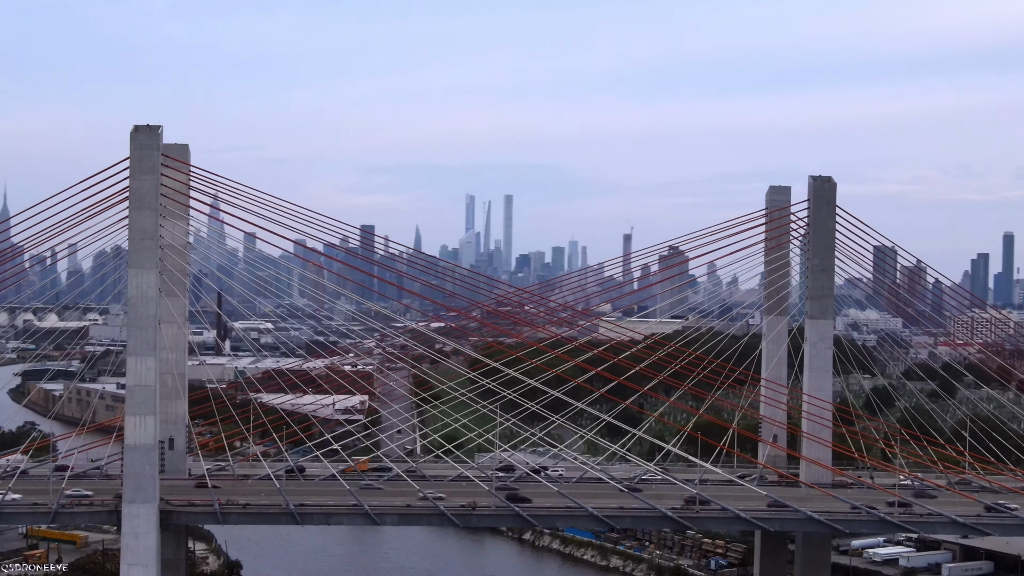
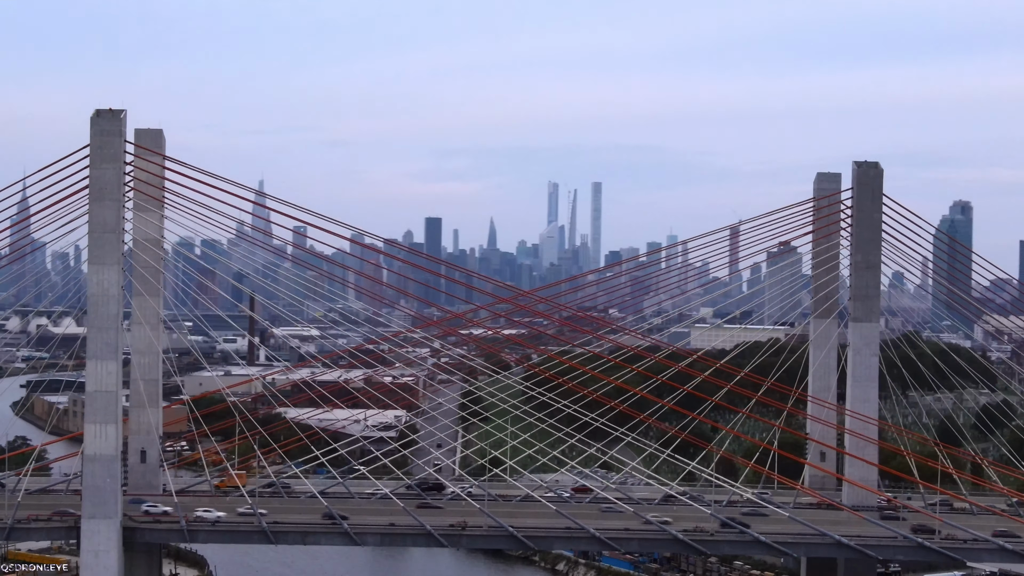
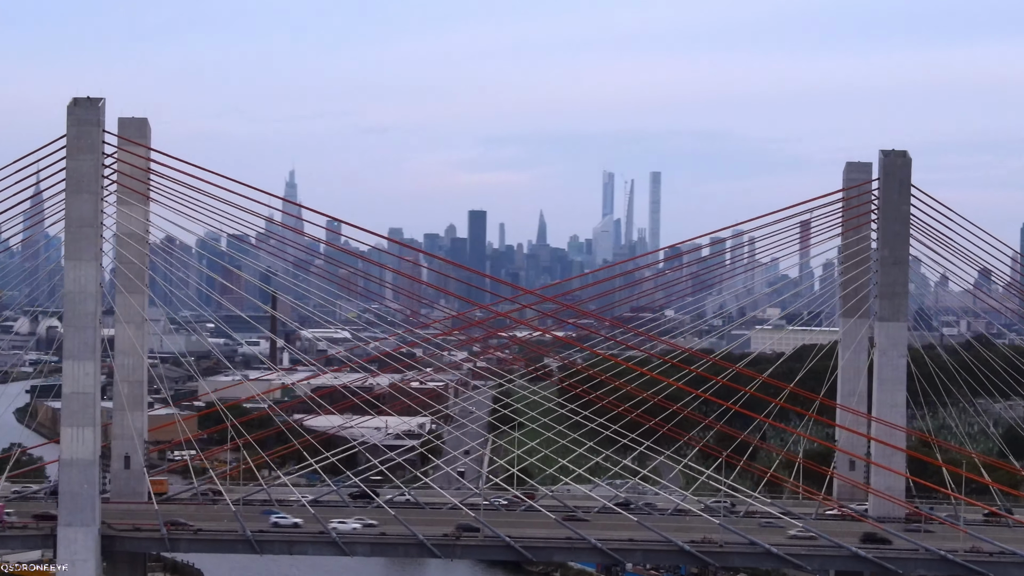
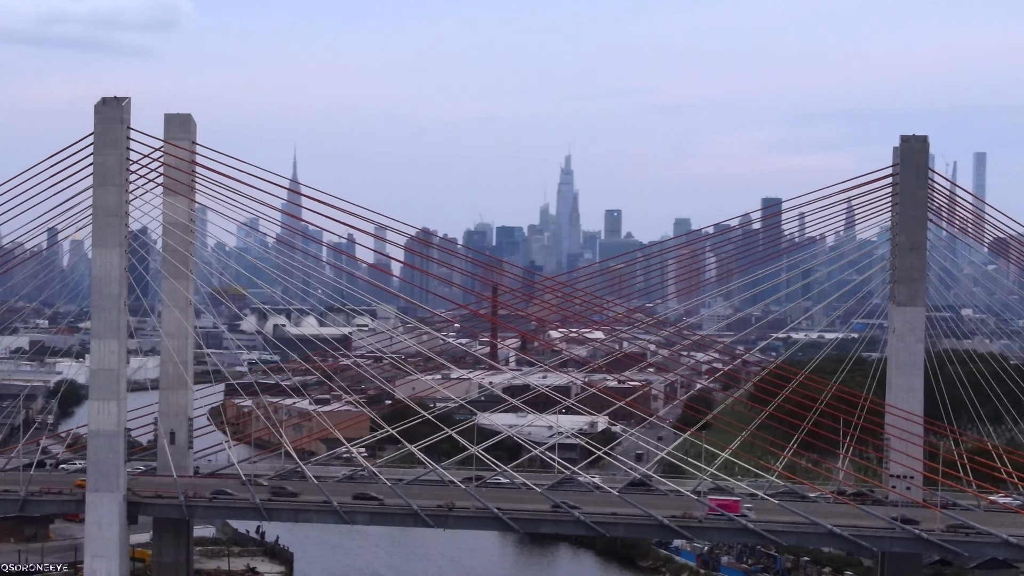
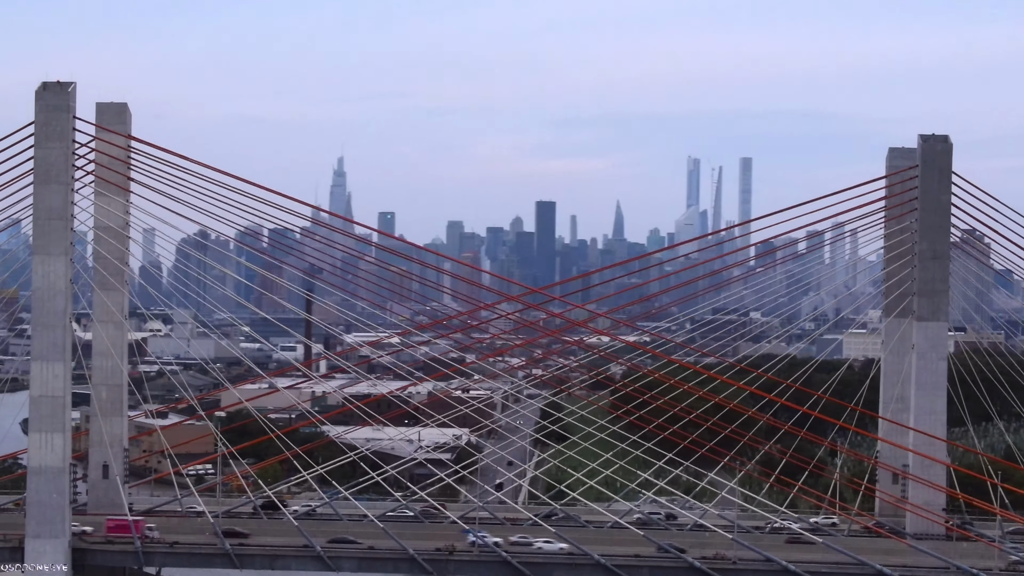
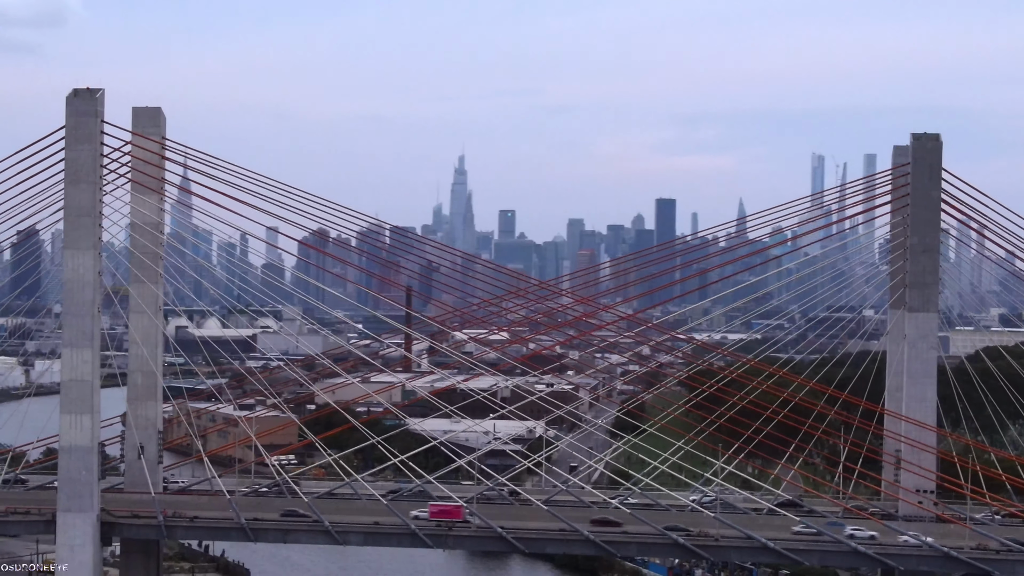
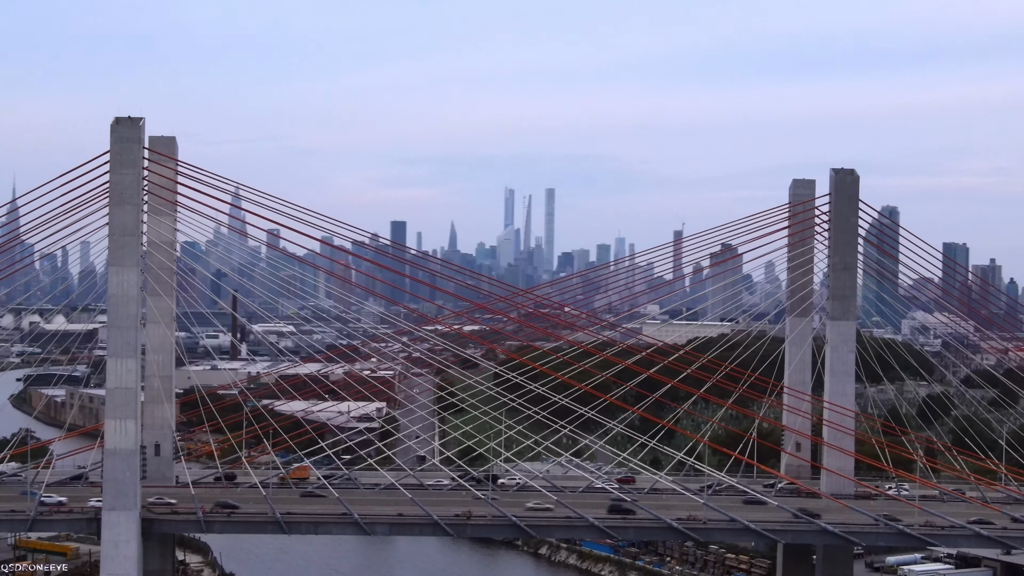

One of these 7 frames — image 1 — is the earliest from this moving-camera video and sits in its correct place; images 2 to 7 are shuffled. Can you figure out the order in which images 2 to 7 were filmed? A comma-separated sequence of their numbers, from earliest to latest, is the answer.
7, 2, 3, 5, 6, 4
